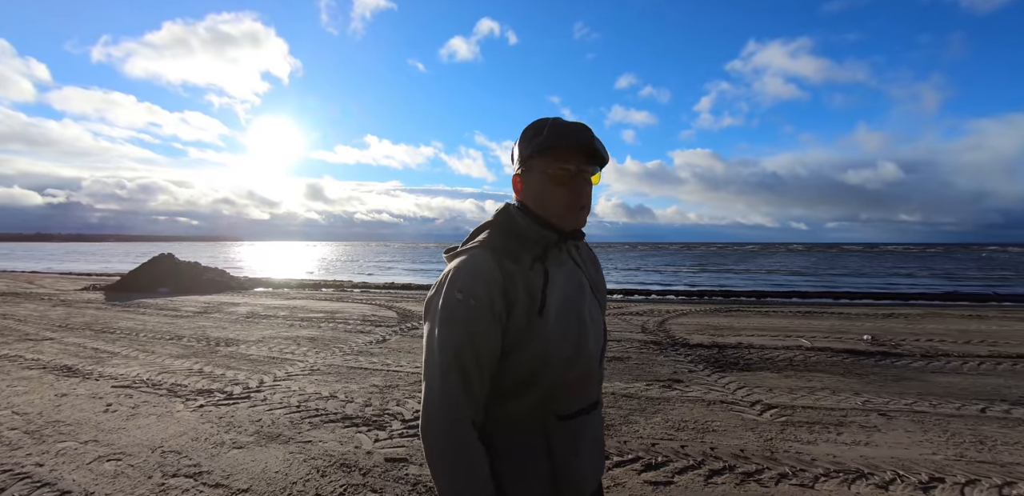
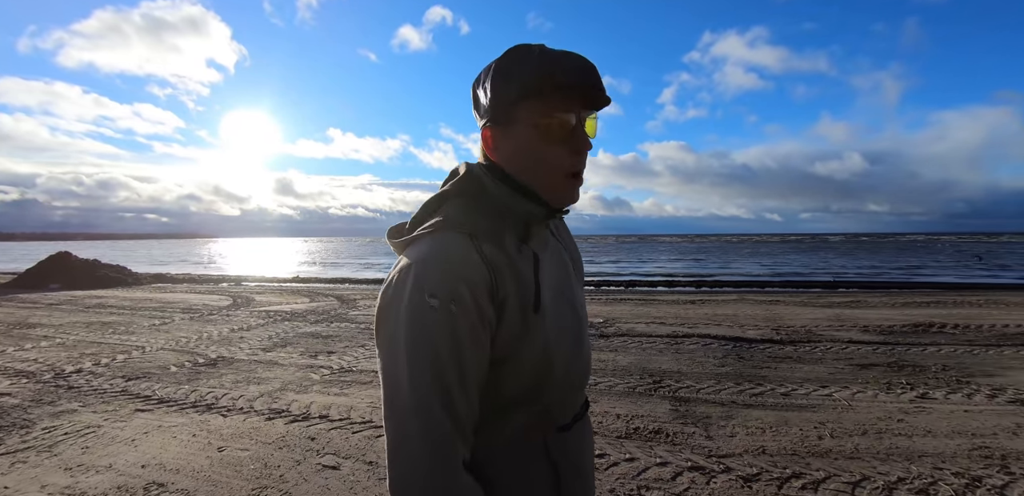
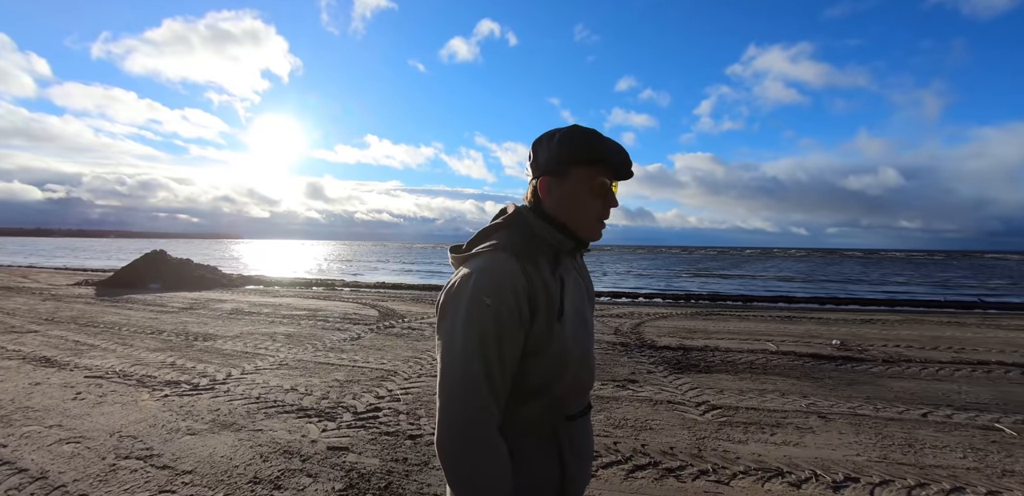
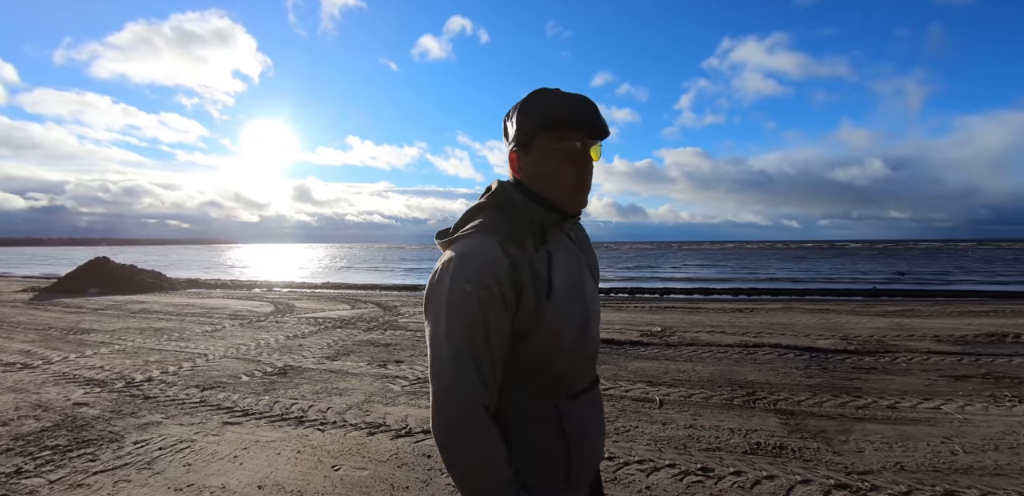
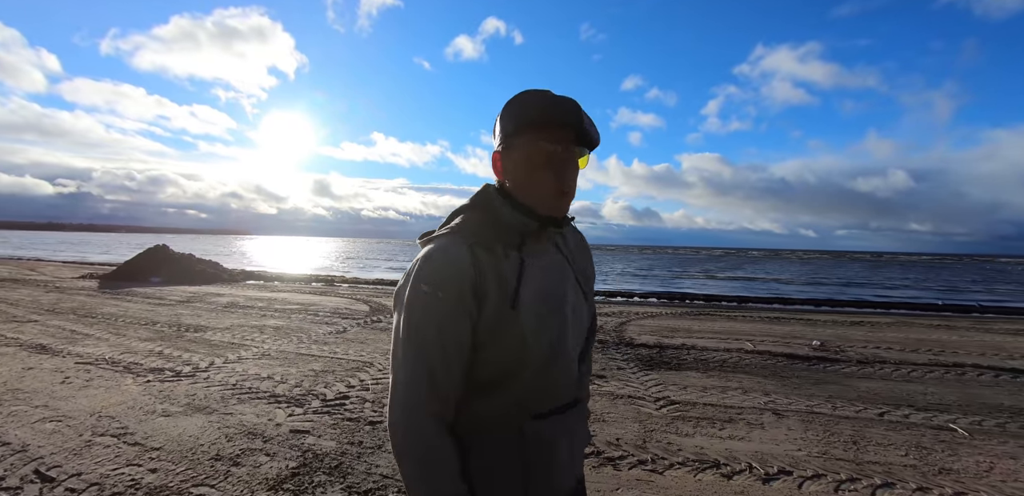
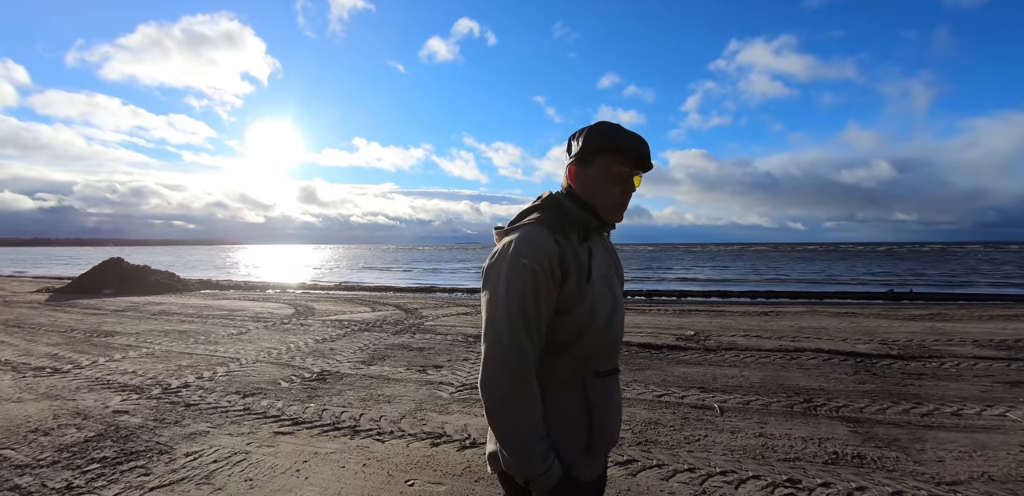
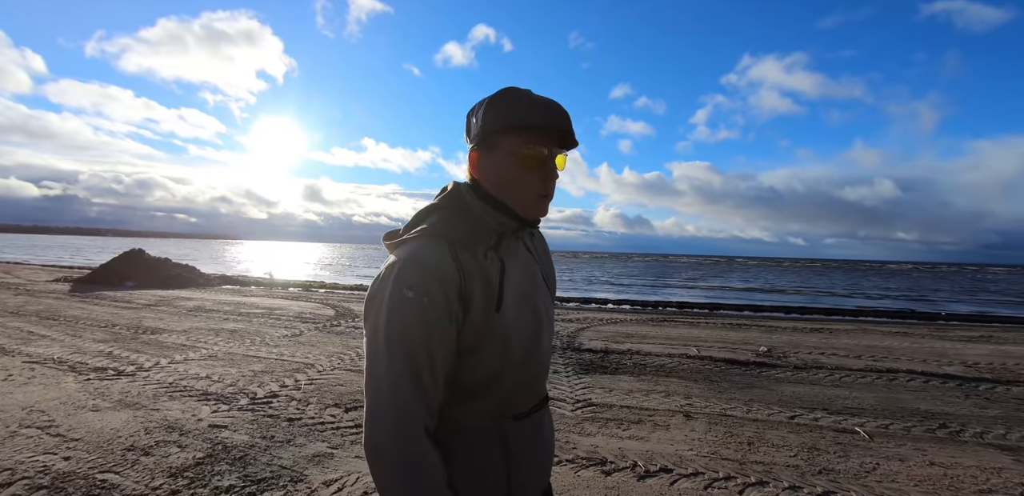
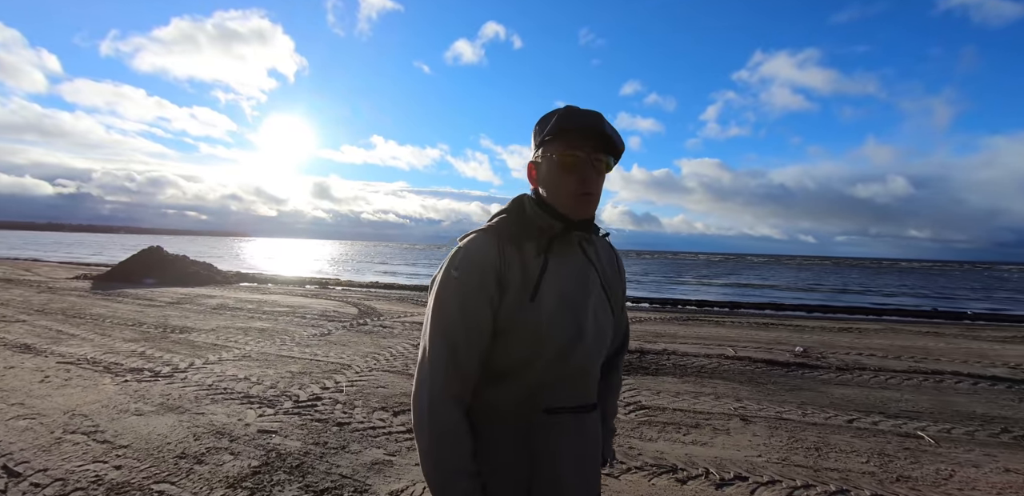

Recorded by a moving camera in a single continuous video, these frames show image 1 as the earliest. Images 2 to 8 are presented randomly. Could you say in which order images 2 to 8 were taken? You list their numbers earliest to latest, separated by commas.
3, 5, 8, 7, 6, 4, 2
